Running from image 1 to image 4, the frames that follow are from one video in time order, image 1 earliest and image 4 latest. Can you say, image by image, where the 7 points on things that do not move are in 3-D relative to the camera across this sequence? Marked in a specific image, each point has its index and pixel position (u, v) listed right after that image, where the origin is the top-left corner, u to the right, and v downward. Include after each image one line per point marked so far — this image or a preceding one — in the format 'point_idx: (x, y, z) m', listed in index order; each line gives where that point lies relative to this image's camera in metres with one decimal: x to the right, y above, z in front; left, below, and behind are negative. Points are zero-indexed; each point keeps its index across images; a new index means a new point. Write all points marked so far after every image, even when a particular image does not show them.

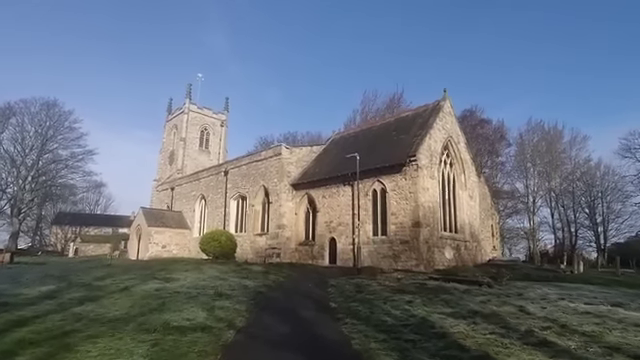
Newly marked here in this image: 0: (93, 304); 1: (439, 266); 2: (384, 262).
0: (-4.0, -2.1, +6.4) m
1: (+5.5, -4.0, +17.3) m
2: (+2.9, -3.8, +17.2) m
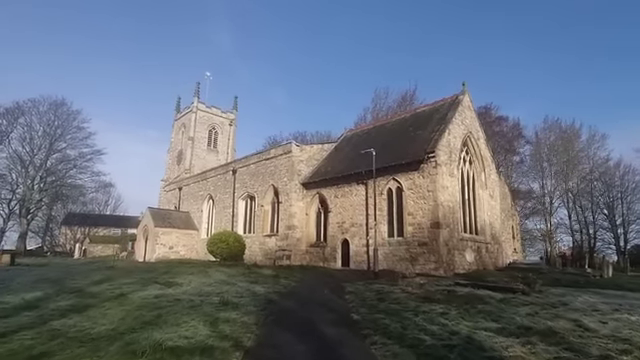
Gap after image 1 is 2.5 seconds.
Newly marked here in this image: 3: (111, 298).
0: (-3.6, -2.0, +5.5) m
1: (+6.1, -3.9, +16.2) m
2: (+3.5, -3.7, +16.1) m
3: (-4.1, -2.3, +7.2) m
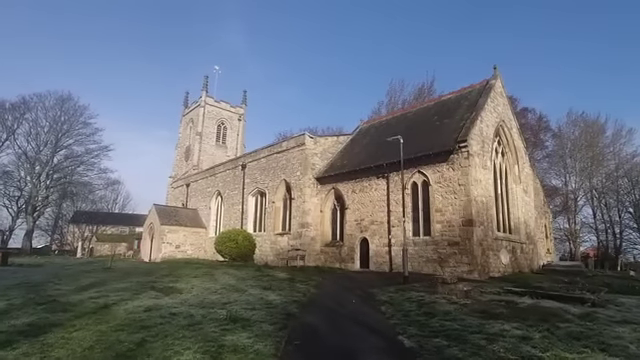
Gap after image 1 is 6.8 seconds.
0: (-3.1, -1.7, +4.0) m
1: (+6.8, -3.6, +14.4) m
2: (+4.2, -3.4, +14.4) m
3: (-3.5, -2.0, +5.6) m
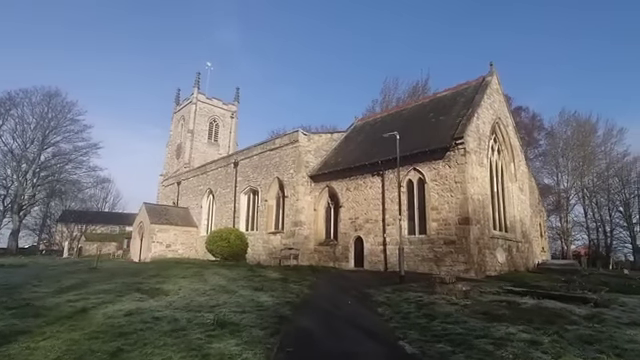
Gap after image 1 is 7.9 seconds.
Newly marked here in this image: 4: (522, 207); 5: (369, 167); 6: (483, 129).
0: (-3.2, -1.7, +3.5) m
1: (+6.6, -3.5, +14.2) m
2: (+4.0, -3.3, +14.1) m
3: (-3.6, -1.9, +5.2) m
4: (+10.1, -1.3, +18.5) m
5: (+2.2, +0.6, +16.7) m
6: (+7.0, +2.2, +15.8) m
